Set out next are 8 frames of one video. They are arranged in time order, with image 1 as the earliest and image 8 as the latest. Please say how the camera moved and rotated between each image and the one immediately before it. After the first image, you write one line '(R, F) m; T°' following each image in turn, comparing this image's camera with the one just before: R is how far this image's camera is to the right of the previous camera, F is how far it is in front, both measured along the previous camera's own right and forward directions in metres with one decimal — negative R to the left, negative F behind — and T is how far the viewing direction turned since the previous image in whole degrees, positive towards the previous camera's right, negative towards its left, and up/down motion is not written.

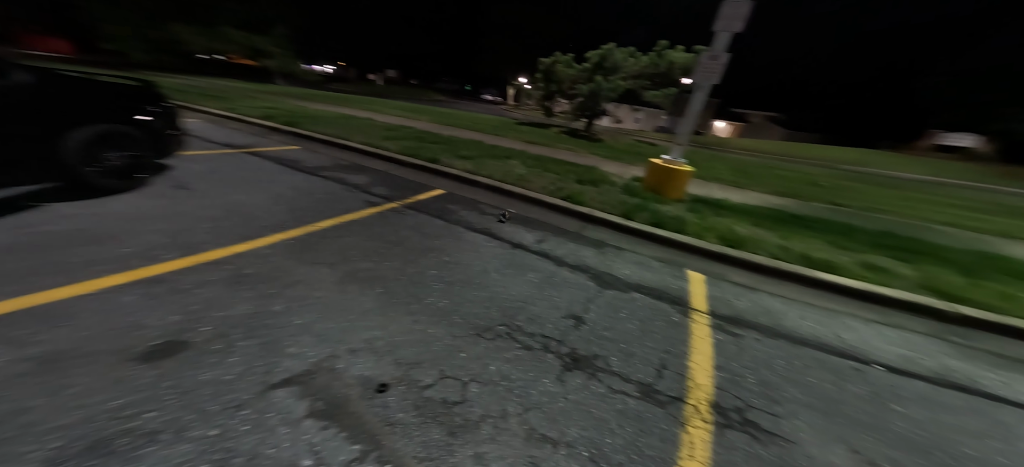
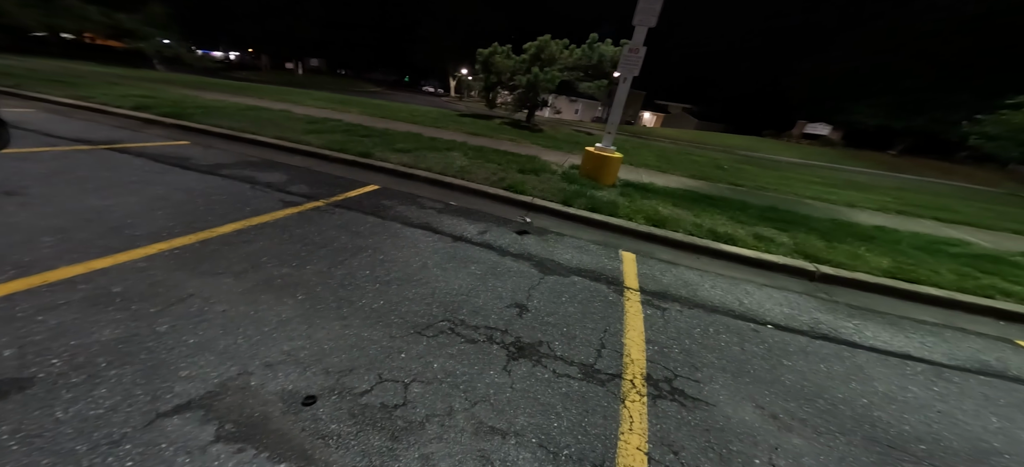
(0.0, 0.0) m; +10°
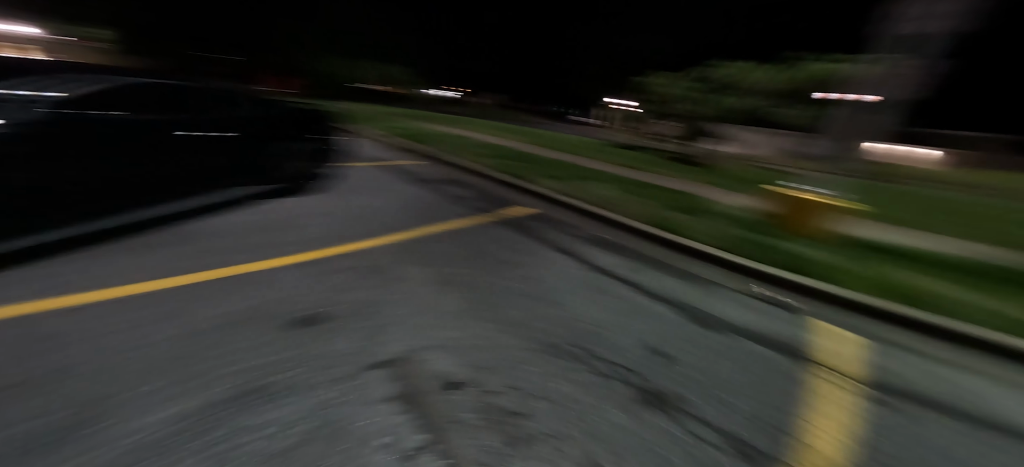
(0.0, -0.1) m; -25°
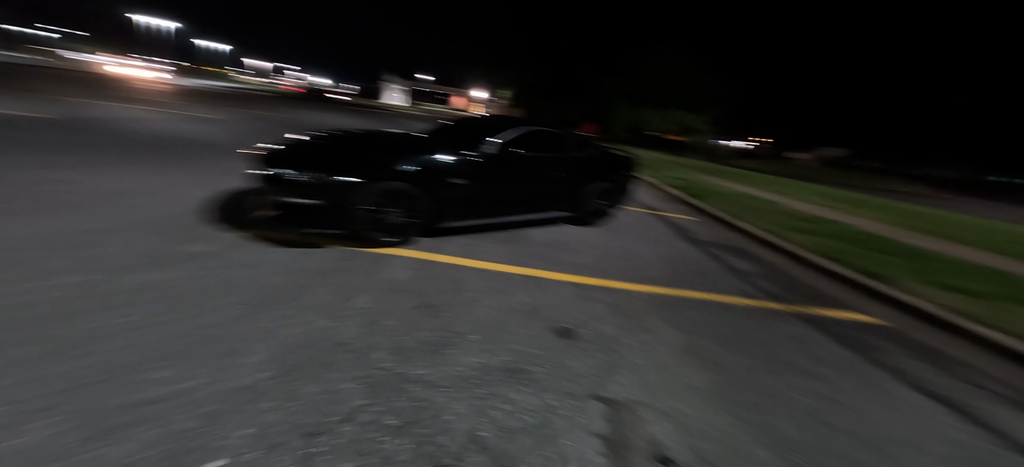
(0.0, -0.1) m; -43°
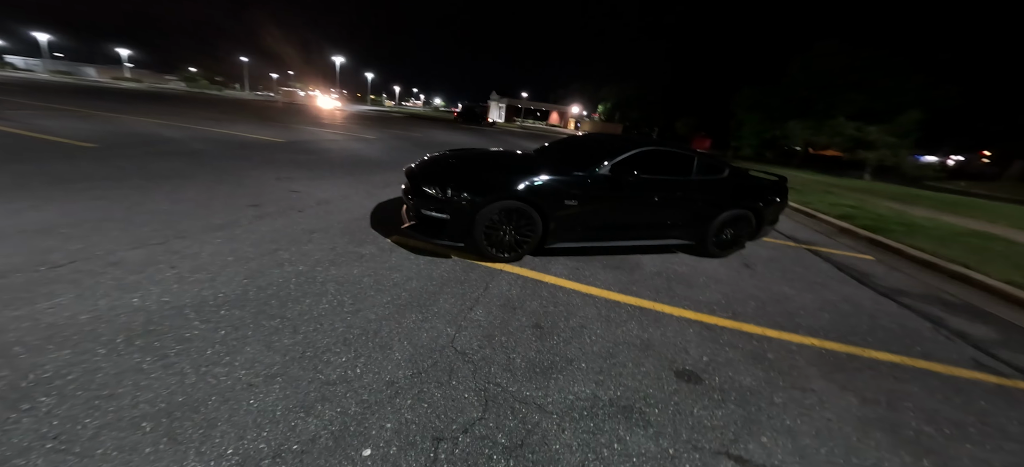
(-0.1, 0.0) m; -17°
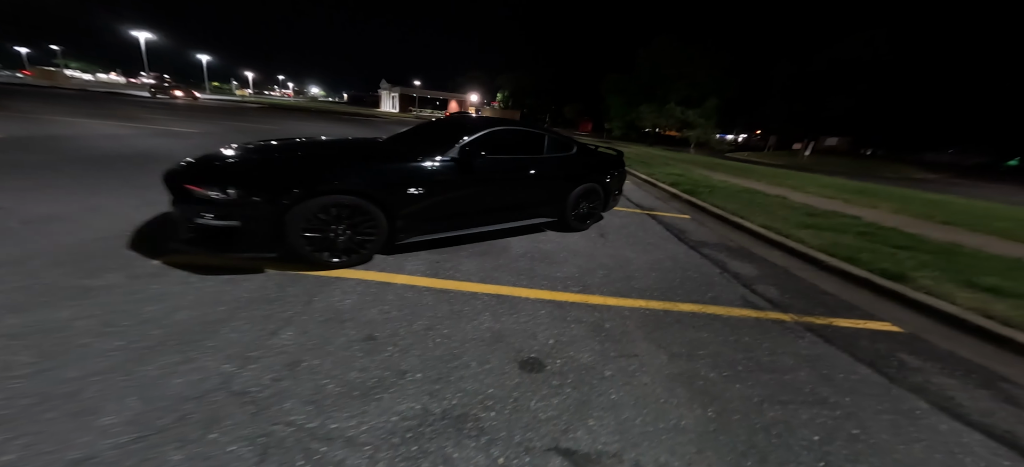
(+0.6, +0.2) m; +17°
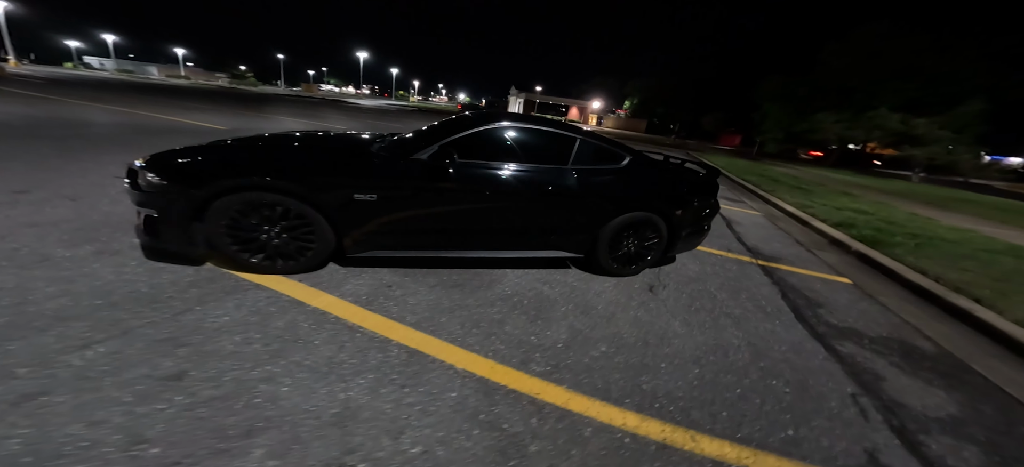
(+1.3, +1.2) m; -22°
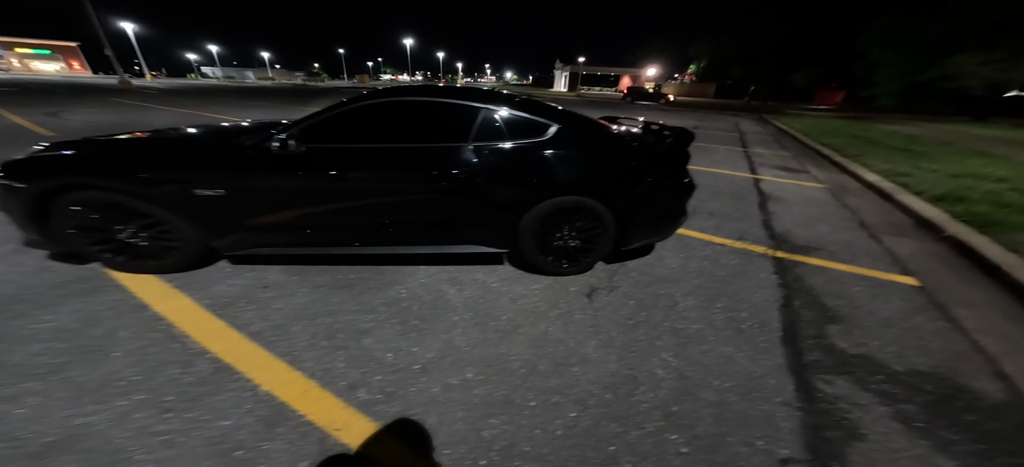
(+1.5, +0.7) m; -11°
